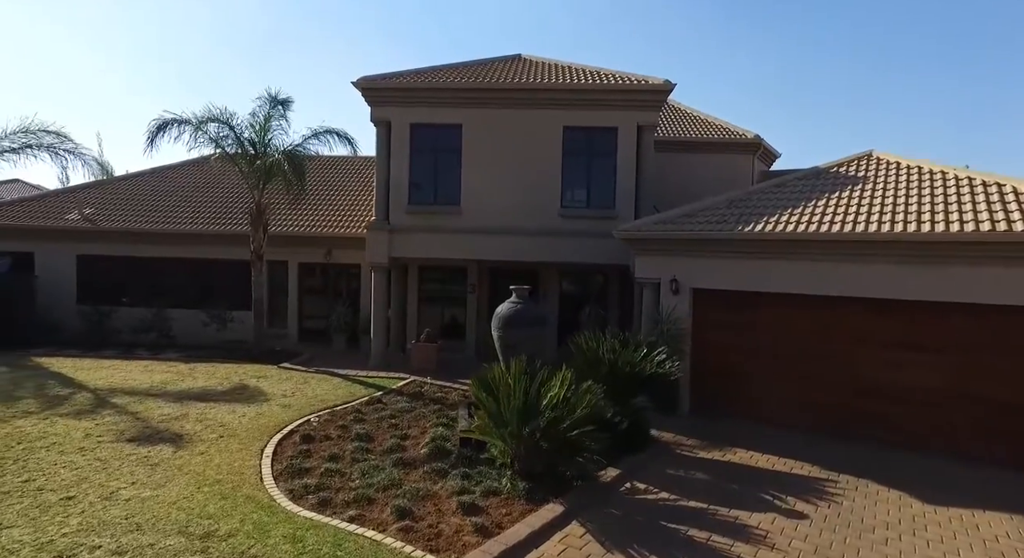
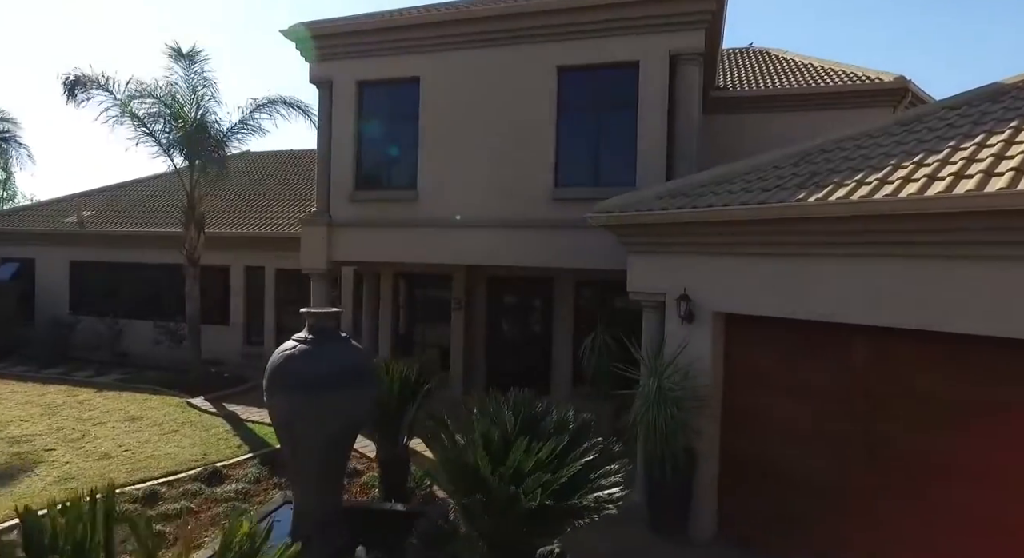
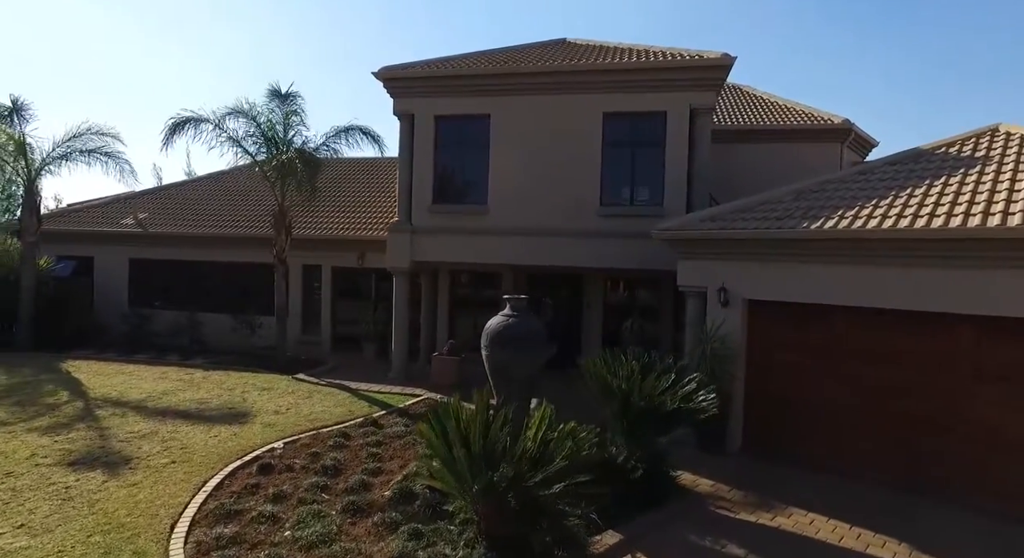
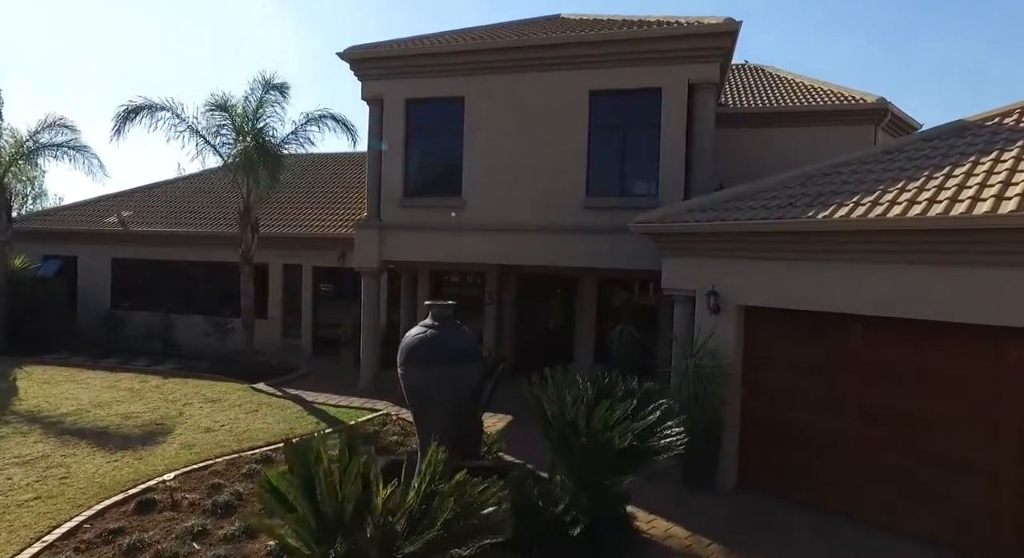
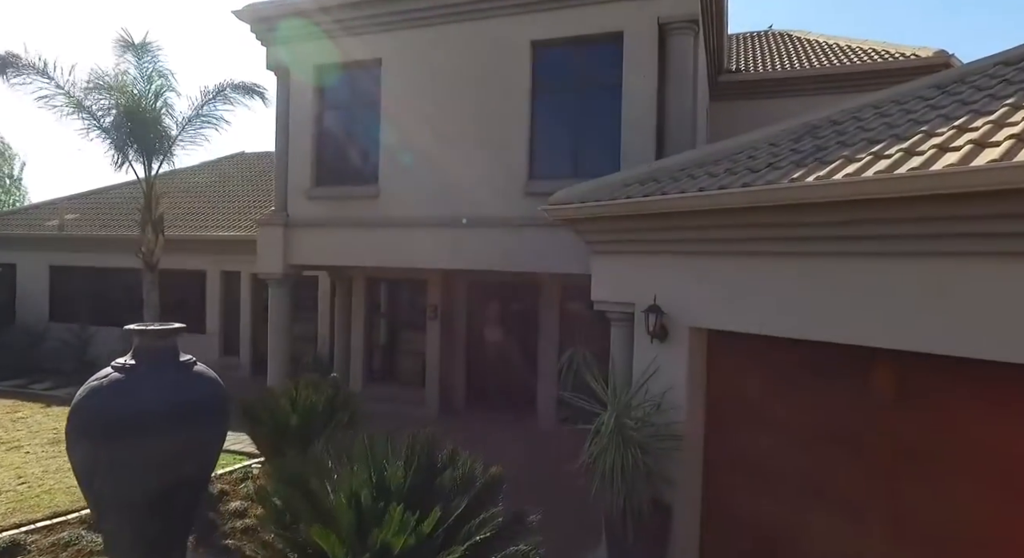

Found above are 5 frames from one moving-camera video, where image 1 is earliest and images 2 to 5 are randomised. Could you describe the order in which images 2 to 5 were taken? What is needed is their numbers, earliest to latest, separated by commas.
3, 4, 2, 5
